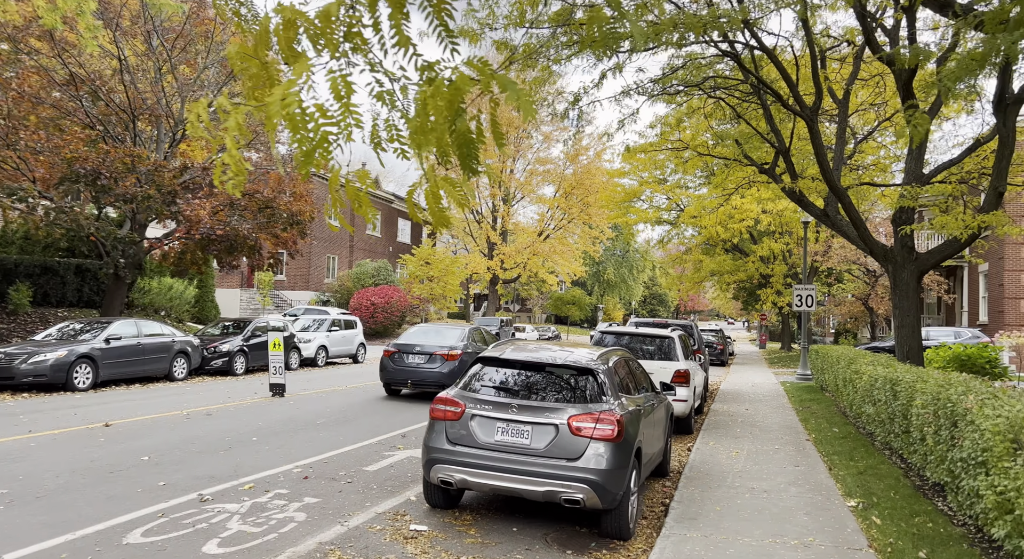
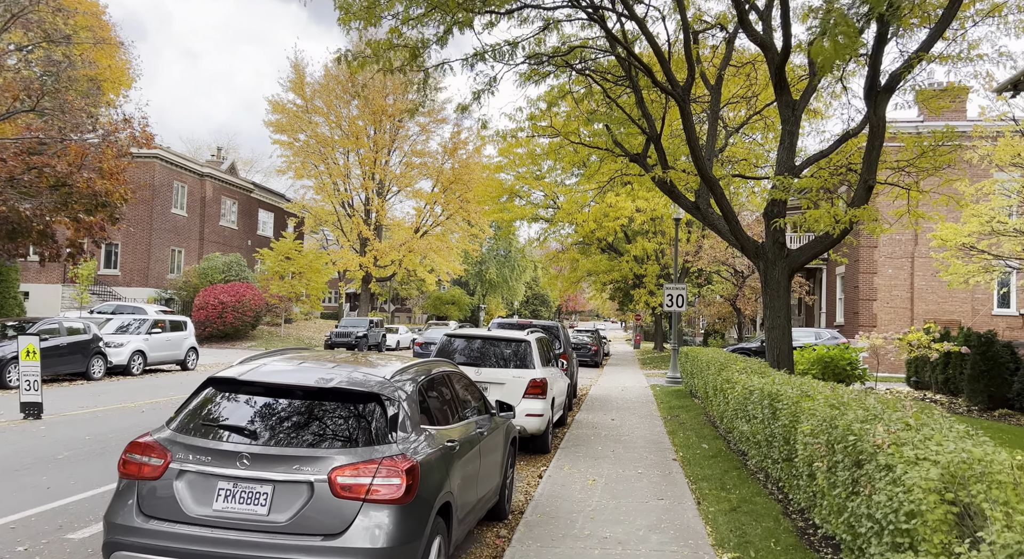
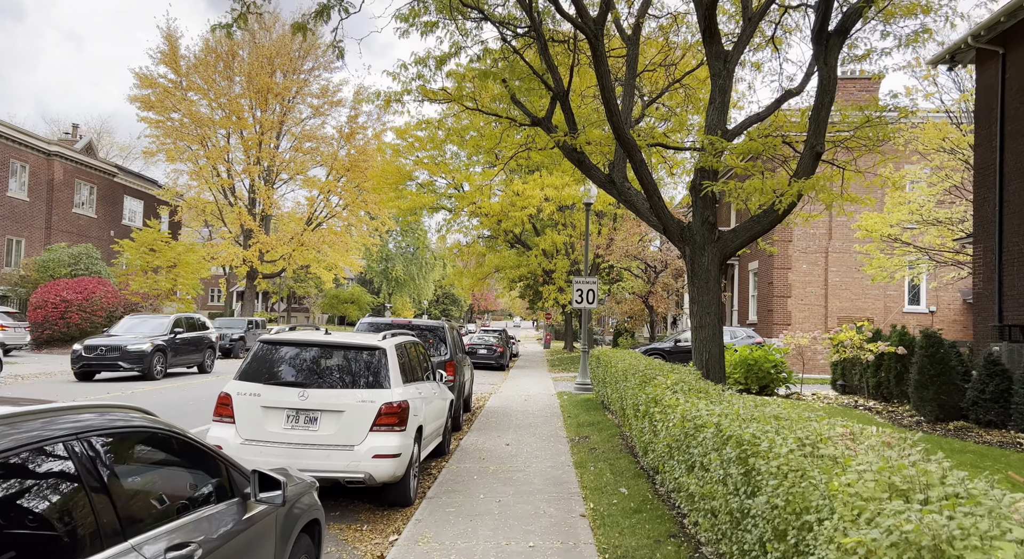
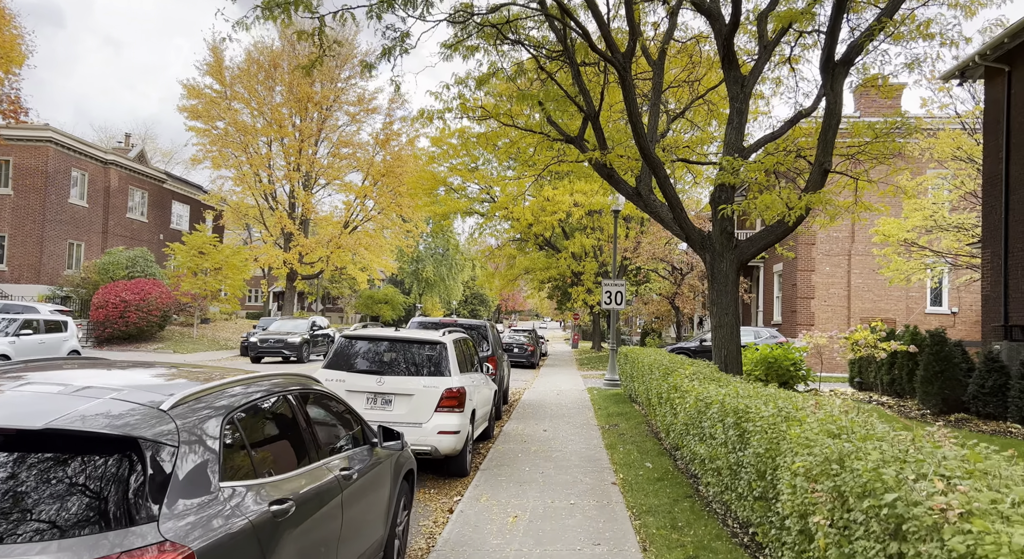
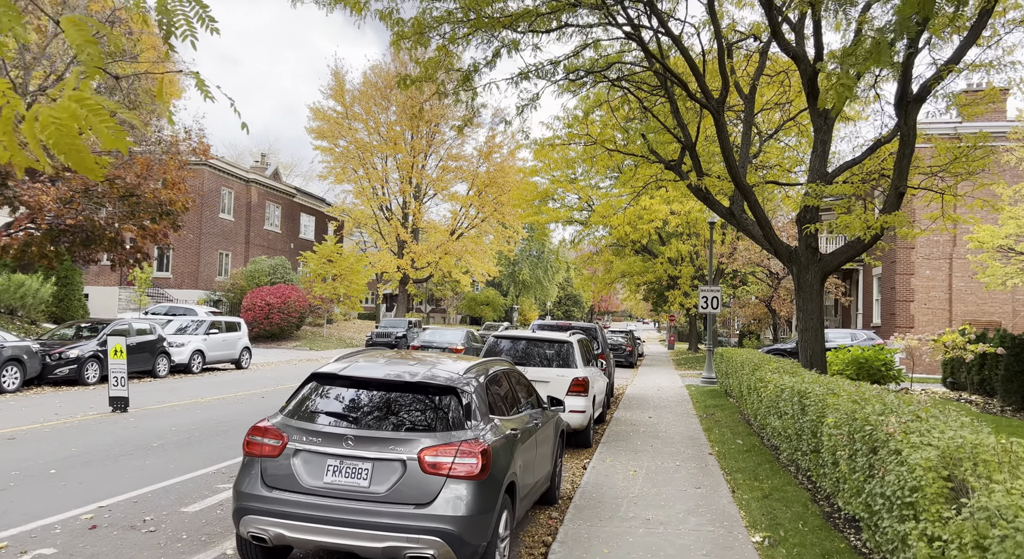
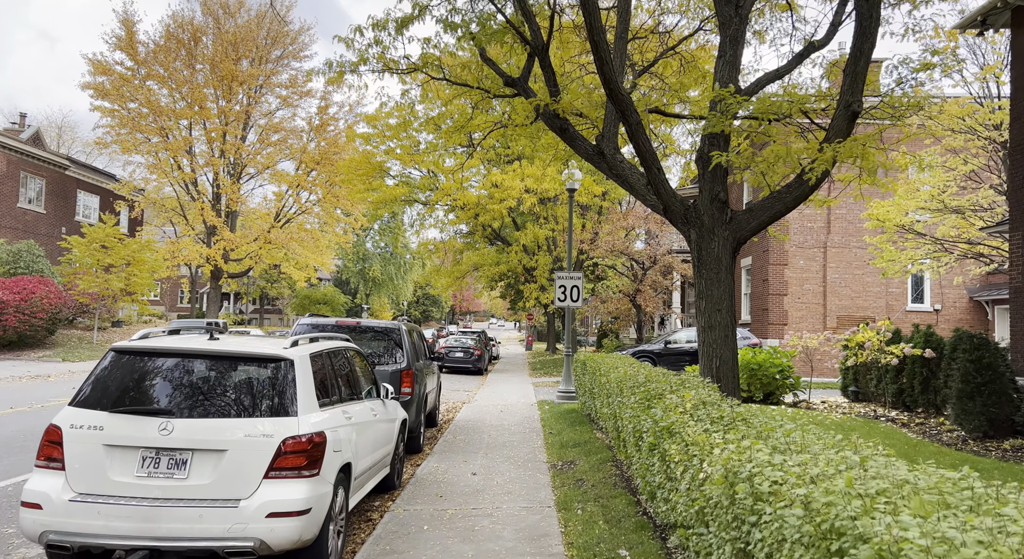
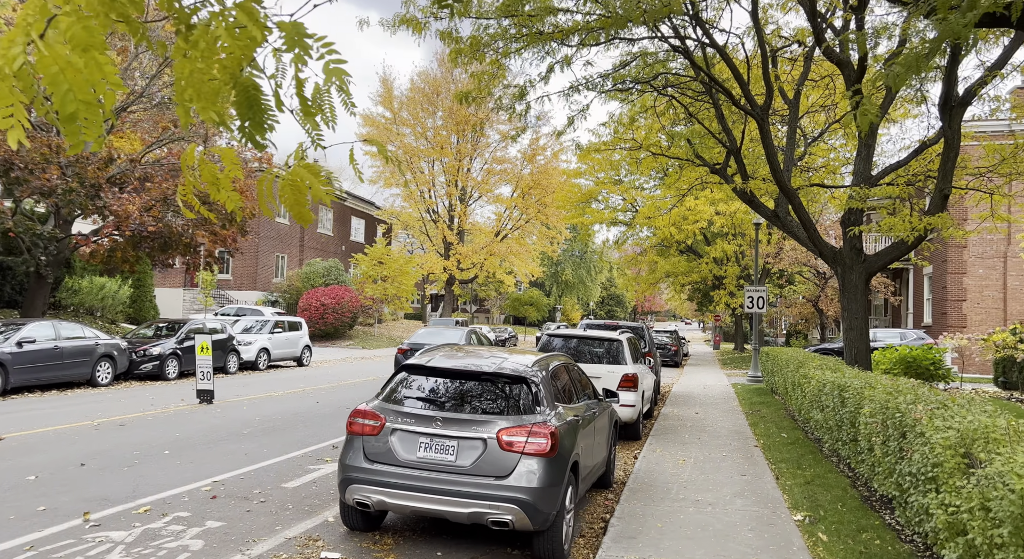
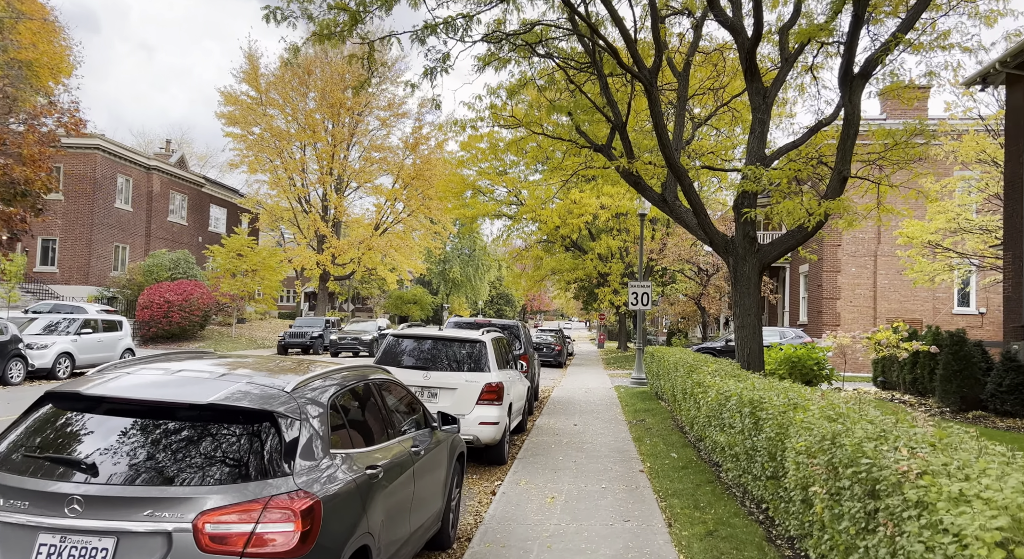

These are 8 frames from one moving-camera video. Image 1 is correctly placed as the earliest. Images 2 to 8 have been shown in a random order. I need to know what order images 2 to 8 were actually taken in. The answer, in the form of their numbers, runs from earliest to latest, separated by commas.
7, 5, 2, 8, 4, 3, 6
